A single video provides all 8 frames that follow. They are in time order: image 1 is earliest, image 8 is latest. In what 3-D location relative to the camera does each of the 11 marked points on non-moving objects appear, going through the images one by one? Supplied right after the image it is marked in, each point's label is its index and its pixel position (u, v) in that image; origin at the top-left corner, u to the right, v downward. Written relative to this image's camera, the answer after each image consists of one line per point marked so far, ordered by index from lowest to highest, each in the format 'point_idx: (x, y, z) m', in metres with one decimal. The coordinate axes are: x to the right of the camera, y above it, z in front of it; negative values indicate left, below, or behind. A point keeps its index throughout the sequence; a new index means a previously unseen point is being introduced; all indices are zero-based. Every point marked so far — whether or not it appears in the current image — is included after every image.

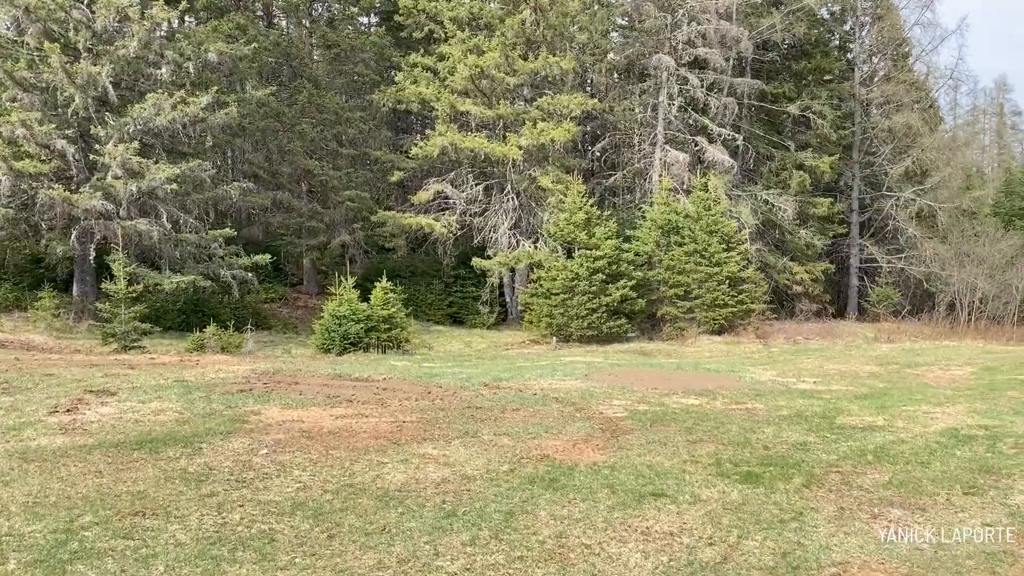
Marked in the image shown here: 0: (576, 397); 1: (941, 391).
0: (+0.6, -1.1, +8.2) m
1: (+5.1, -1.2, +9.7) m
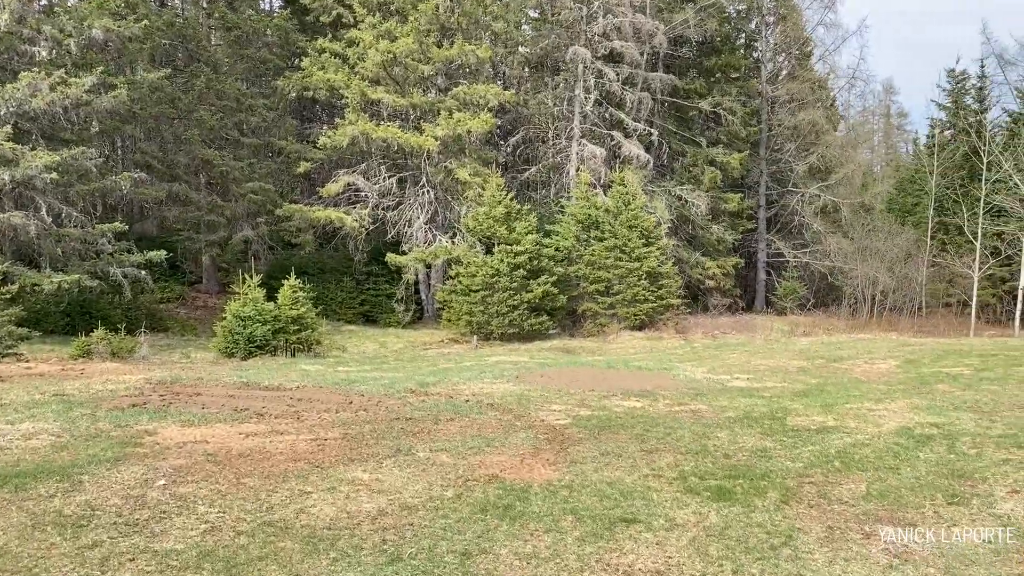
0: (0.0, -1.1, +7.6) m
1: (+4.2, -1.1, +9.5) m
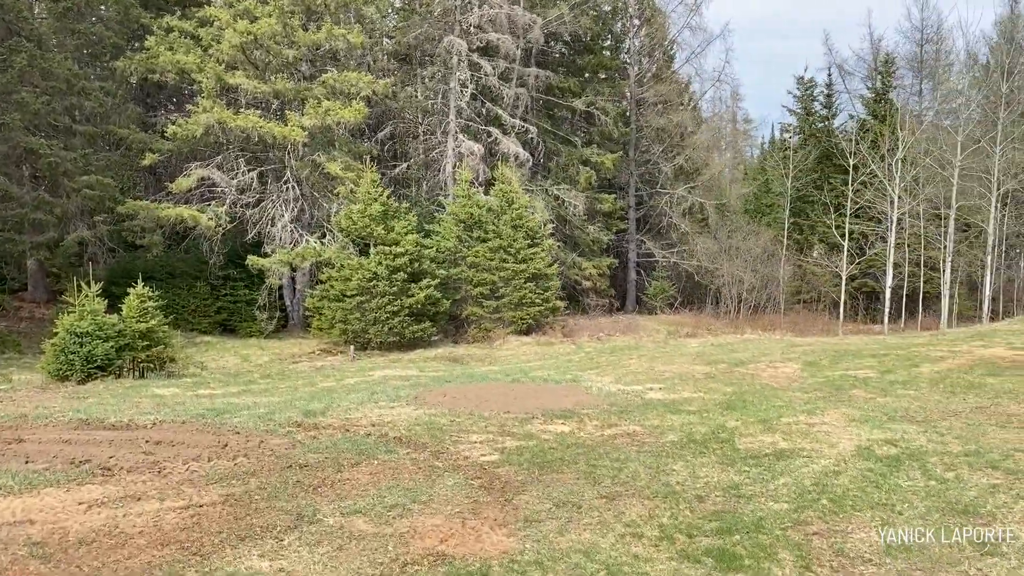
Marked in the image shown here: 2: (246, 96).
0: (-0.7, -1.2, +6.5) m
1: (+3.1, -1.2, +9.1) m
2: (-5.7, +4.1, +17.5) m
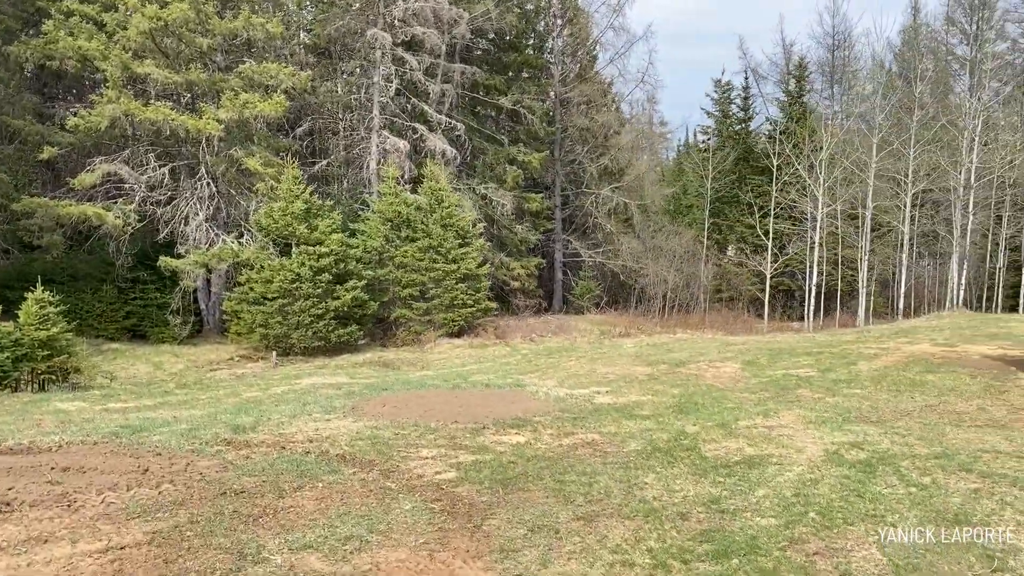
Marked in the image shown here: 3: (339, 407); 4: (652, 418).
0: (-1.1, -1.2, +5.9) m
1: (+2.5, -1.2, +8.9) m
2: (-7.2, +4.1, +16.4) m
3: (-1.8, -1.2, +8.2) m
4: (+1.3, -1.2, +7.5) m
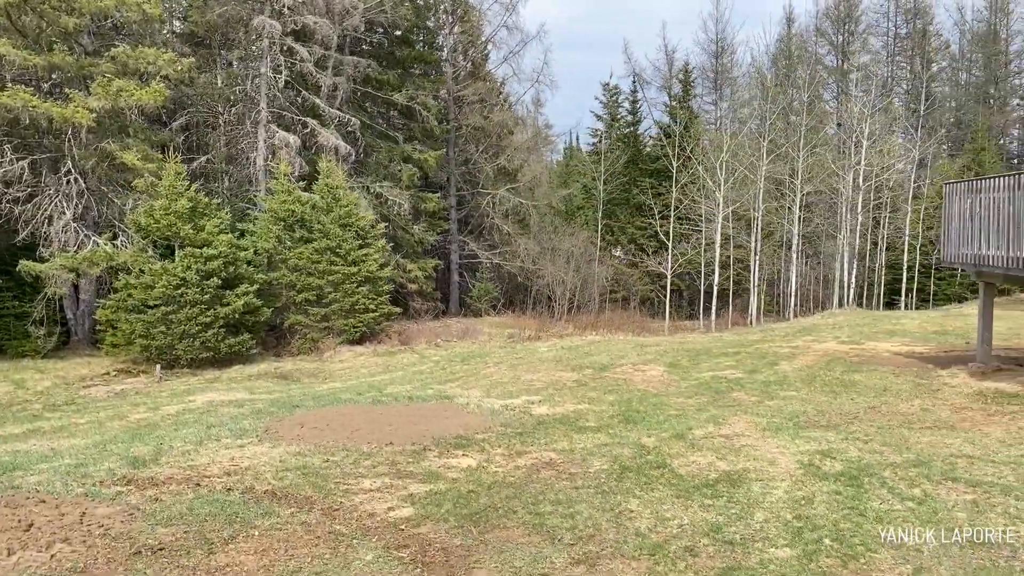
0: (-1.3, -1.3, +5.1) m
1: (+1.8, -1.2, +8.6) m
2: (-8.9, +3.9, +14.6) m
3: (-2.3, -1.3, +7.3) m
4: (+0.8, -1.2, +7.0) m
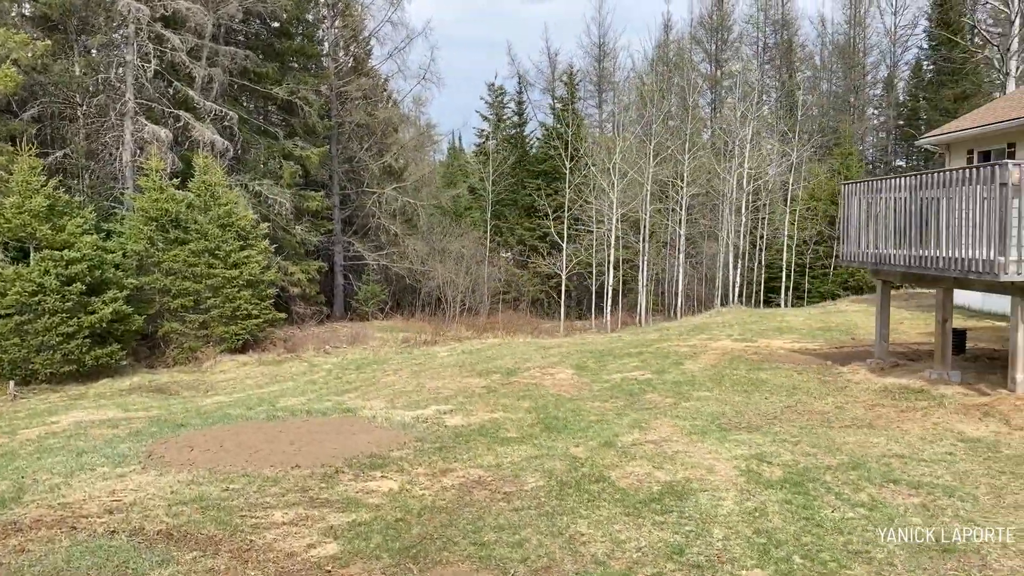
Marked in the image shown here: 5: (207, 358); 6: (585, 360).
0: (-1.7, -1.3, +4.4) m
1: (+0.9, -1.2, +8.3) m
2: (-10.7, +3.8, +12.7) m
3: (-3.0, -1.3, +6.4) m
4: (+0.1, -1.2, +6.6) m
5: (-5.5, -1.2, +14.6) m
6: (+1.0, -1.1, +11.9) m
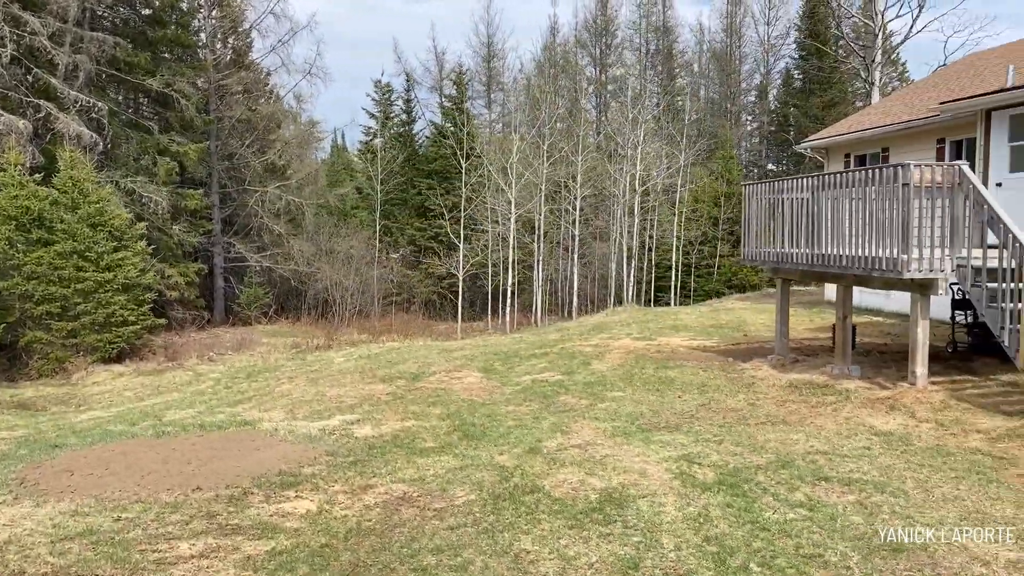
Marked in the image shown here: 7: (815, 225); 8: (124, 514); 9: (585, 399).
0: (-2.0, -1.3, +3.9) m
1: (0.0, -1.2, +8.1) m
2: (-12.1, +3.6, +10.8) m
3: (-3.6, -1.4, +5.7) m
4: (-0.5, -1.3, +6.3) m
5: (-7.1, -1.3, +13.4) m
6: (-0.3, -1.1, +11.6) m
7: (+3.2, +0.7, +8.5) m
8: (-2.3, -1.3, +4.7) m
9: (+0.8, -1.2, +8.5) m
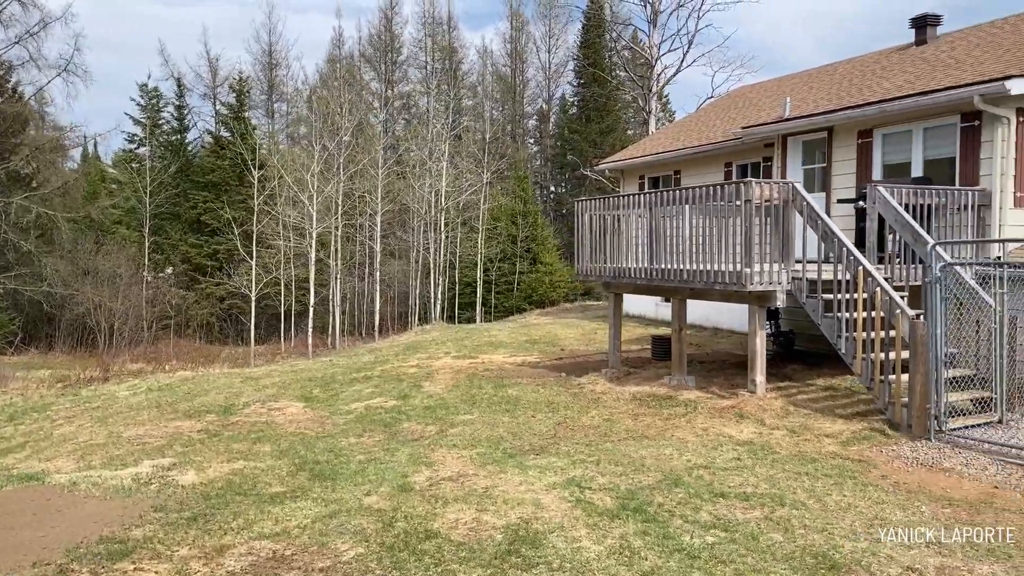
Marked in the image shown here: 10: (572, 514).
0: (-2.2, -1.4, +2.8) m
1: (-1.4, -1.4, +7.4) m
2: (-13.9, +3.3, +6.8) m
3: (-4.2, -1.5, +4.1) m
4: (-1.4, -1.4, +5.5) m
5: (-9.7, -1.7, +10.5) m
6: (-2.7, -1.3, +10.7) m
7: (+1.5, +0.5, +8.7) m
8: (-2.7, -1.4, +3.5) m
9: (-0.8, -1.3, +7.9) m
10: (+0.3, -1.3, +4.7) m
